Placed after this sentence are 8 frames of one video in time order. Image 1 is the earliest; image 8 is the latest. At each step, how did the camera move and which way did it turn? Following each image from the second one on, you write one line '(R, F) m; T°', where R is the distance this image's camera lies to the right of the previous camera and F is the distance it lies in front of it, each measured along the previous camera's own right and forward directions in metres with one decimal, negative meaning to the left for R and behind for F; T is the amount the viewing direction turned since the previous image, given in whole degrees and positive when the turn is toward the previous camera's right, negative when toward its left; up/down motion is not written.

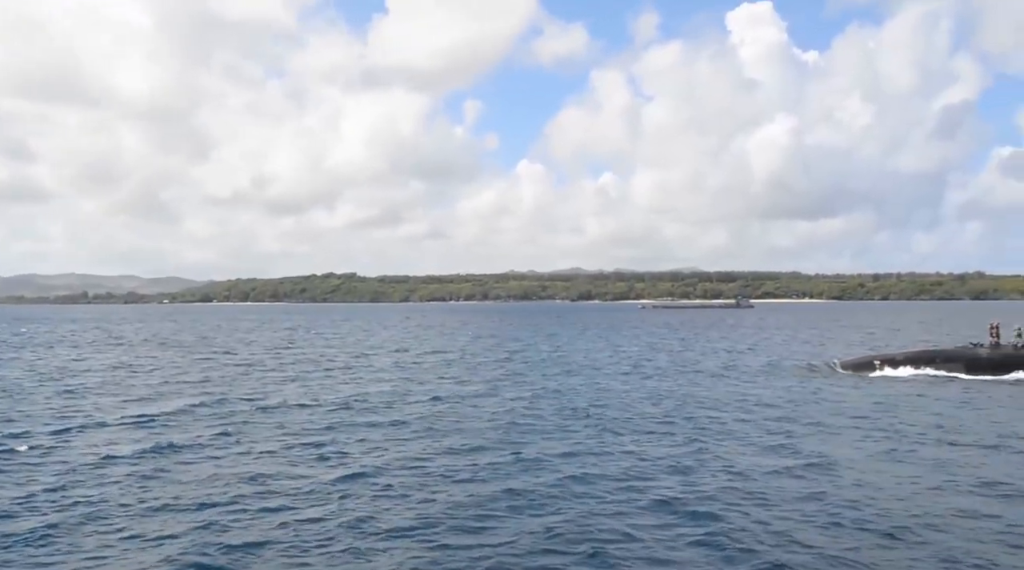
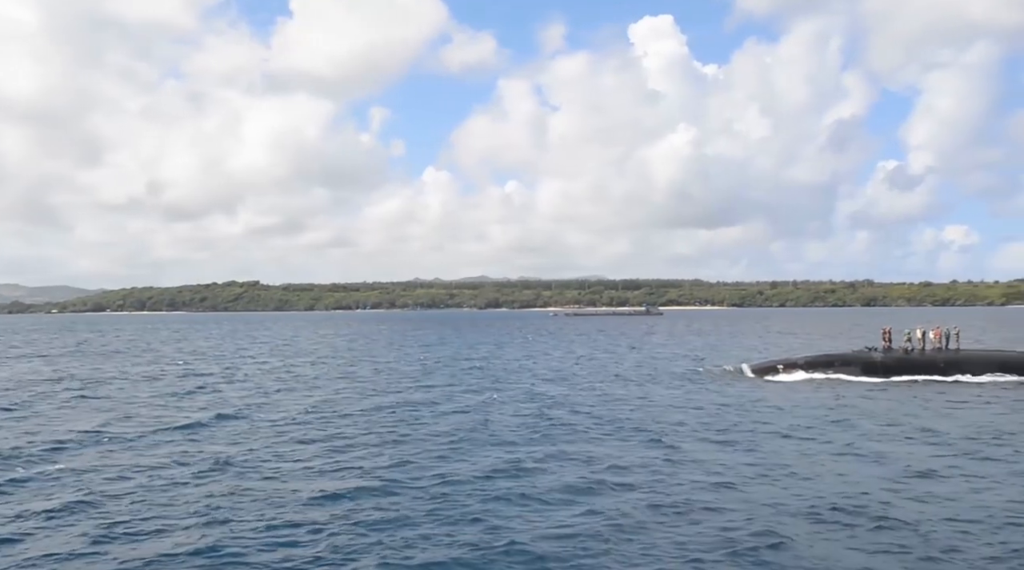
(-0.8, -1.7) m; +5°
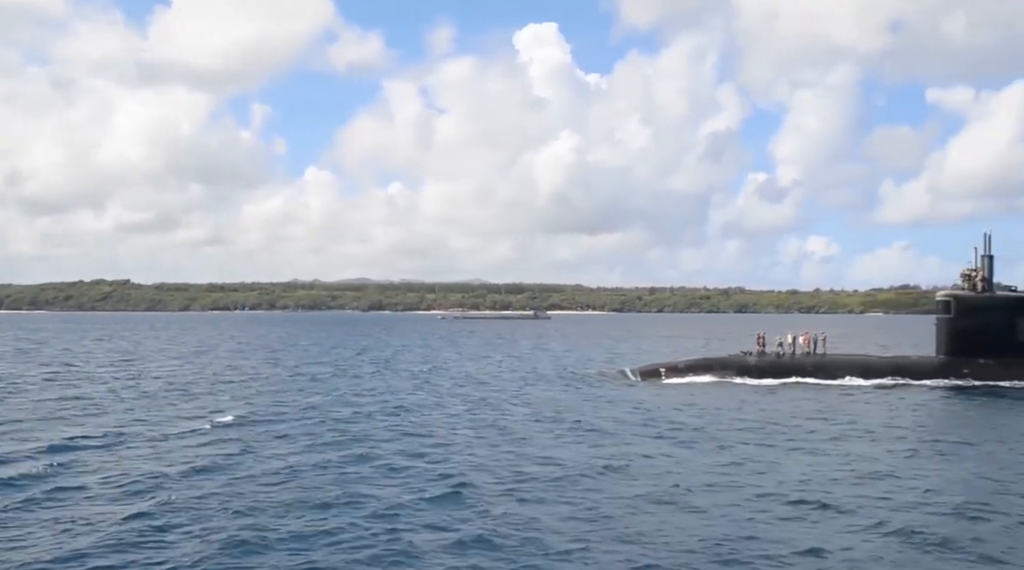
(-1.0, -2.3) m; +6°
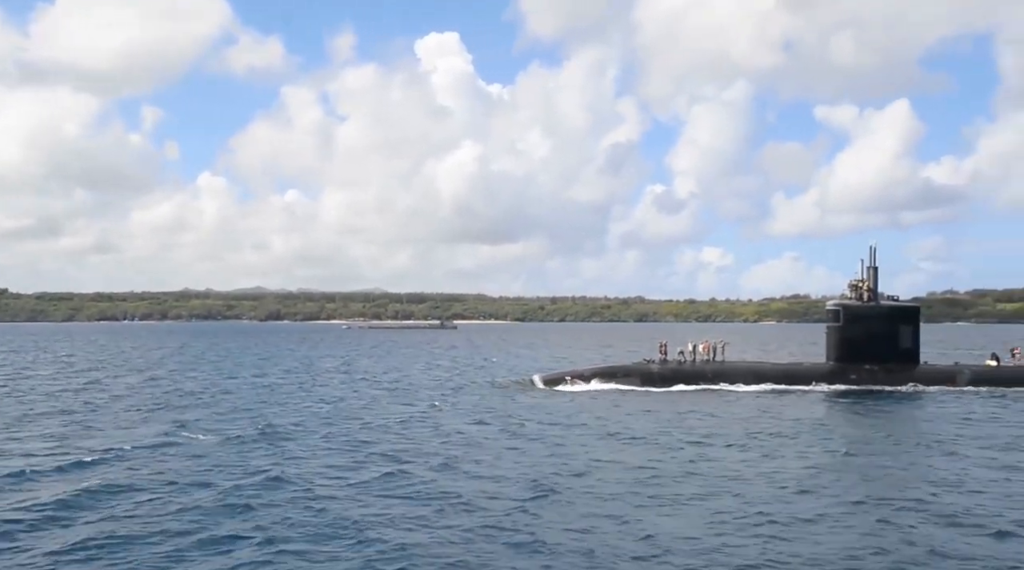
(-0.6, -1.2) m; +5°
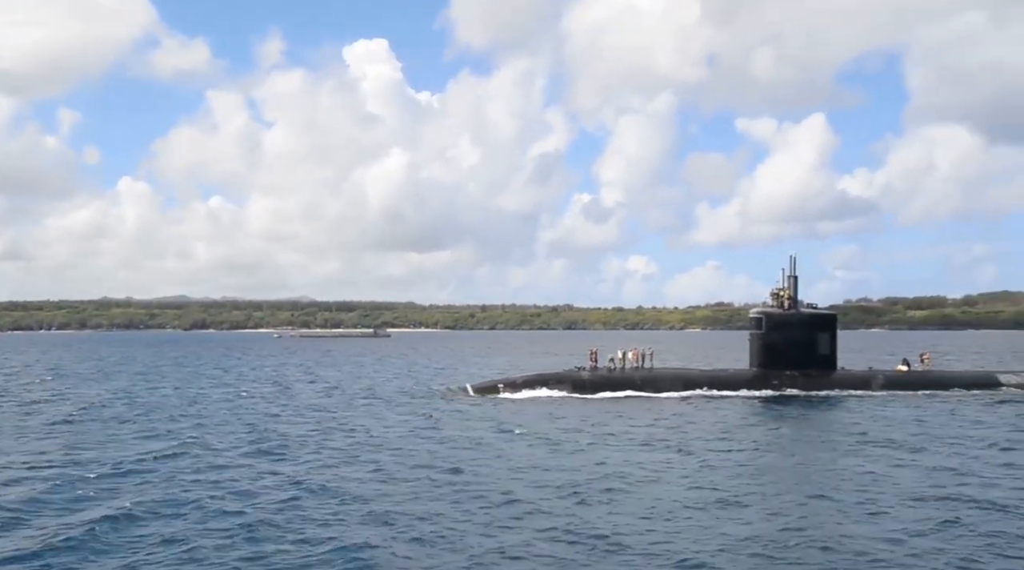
(-0.3, -1.0) m; +4°
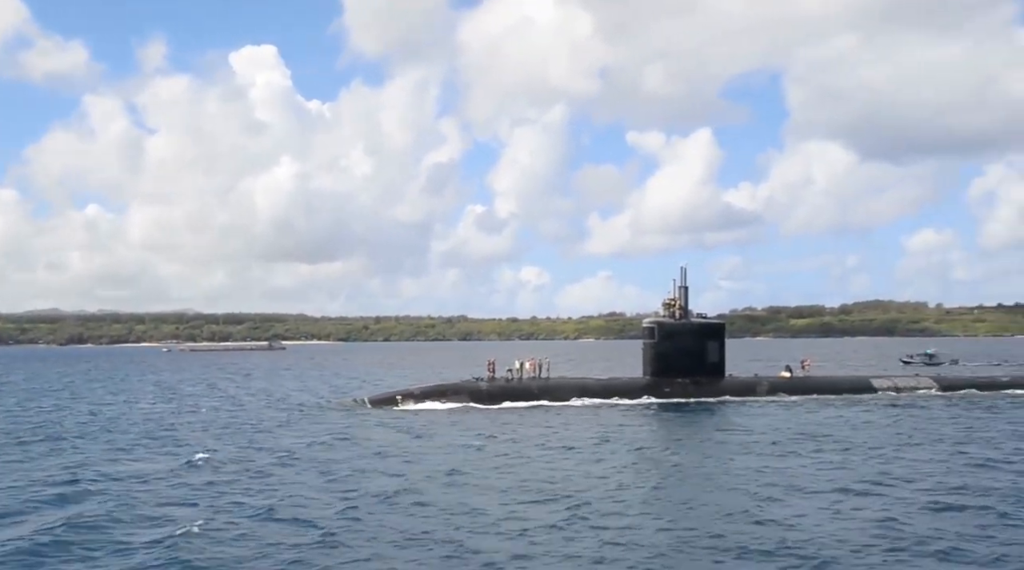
(-0.3, -0.9) m; +6°
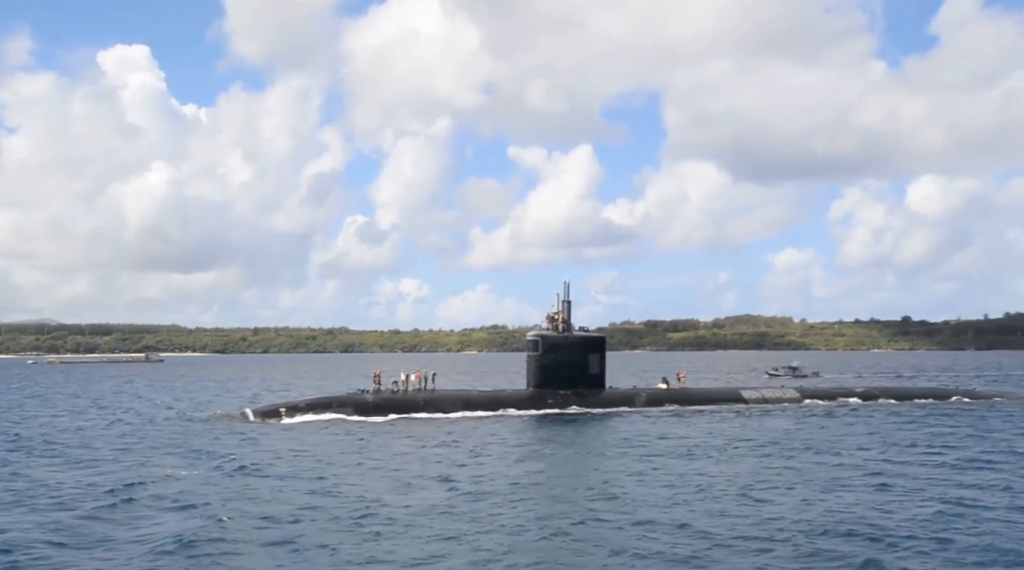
(-0.2, -0.9) m; +6°
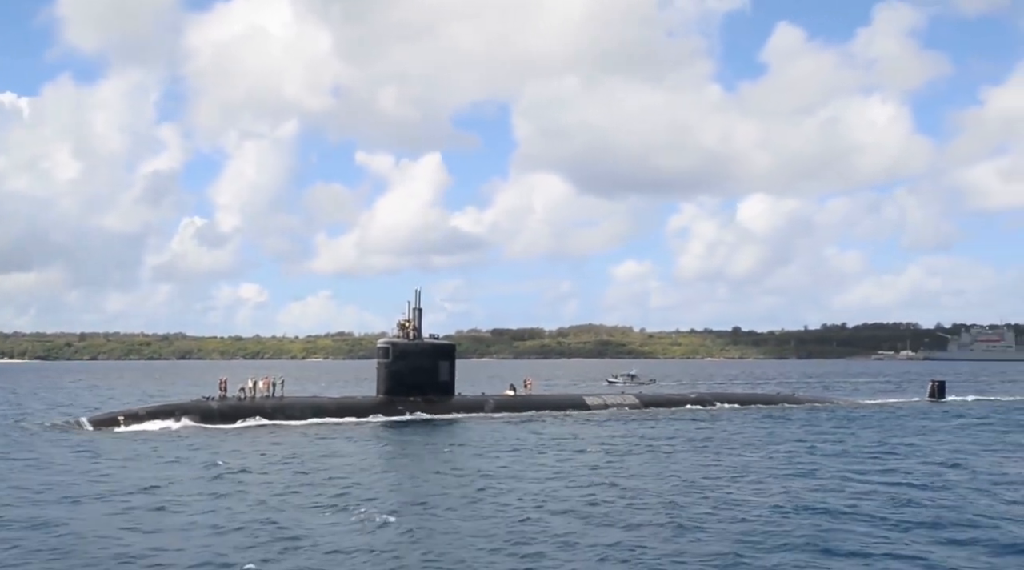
(-0.2, -0.9) m; +8°
